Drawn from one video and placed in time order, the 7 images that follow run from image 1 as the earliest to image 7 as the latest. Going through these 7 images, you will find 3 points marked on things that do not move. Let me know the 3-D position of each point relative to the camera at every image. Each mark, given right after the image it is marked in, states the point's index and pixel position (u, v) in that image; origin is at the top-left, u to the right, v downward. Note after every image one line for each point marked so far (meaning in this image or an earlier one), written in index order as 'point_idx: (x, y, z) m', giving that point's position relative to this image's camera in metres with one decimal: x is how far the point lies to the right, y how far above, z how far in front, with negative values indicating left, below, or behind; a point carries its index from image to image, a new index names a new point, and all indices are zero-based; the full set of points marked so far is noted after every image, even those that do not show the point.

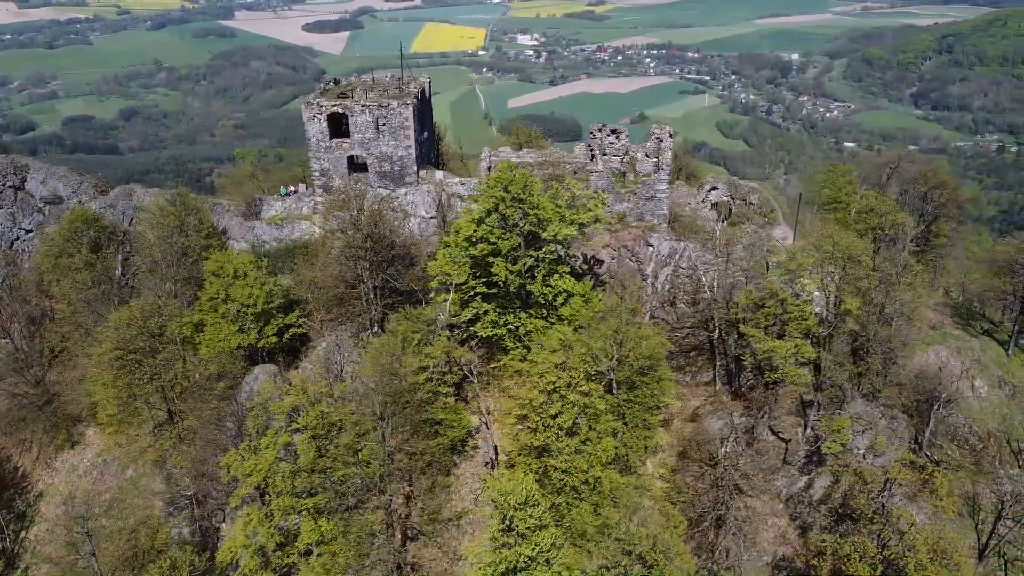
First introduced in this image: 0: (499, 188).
0: (-0.1, +3.1, +19.4) m
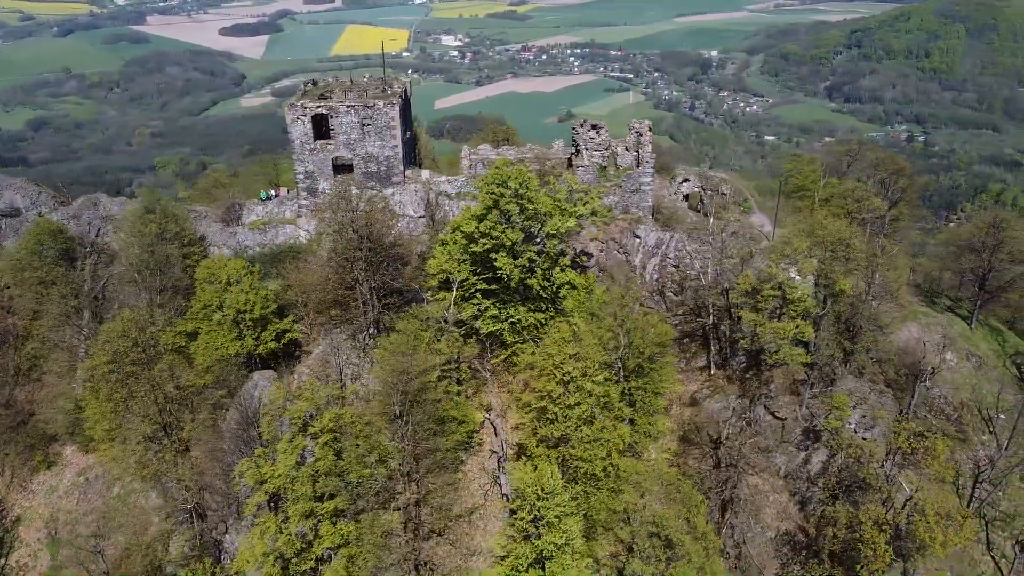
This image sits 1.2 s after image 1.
0: (-0.2, +3.3, +19.5) m
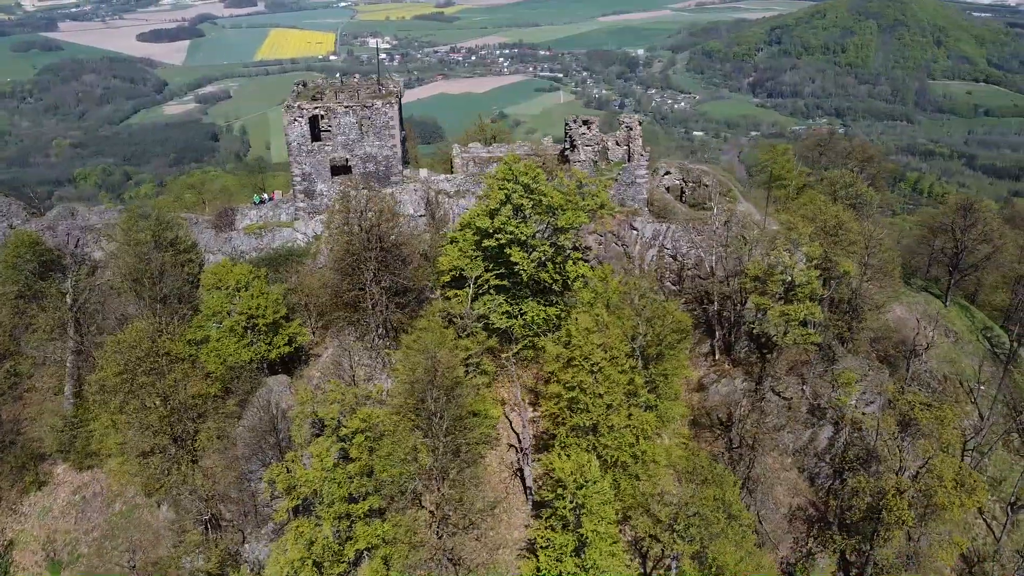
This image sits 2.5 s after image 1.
0: (+0.1, +3.4, +19.7) m
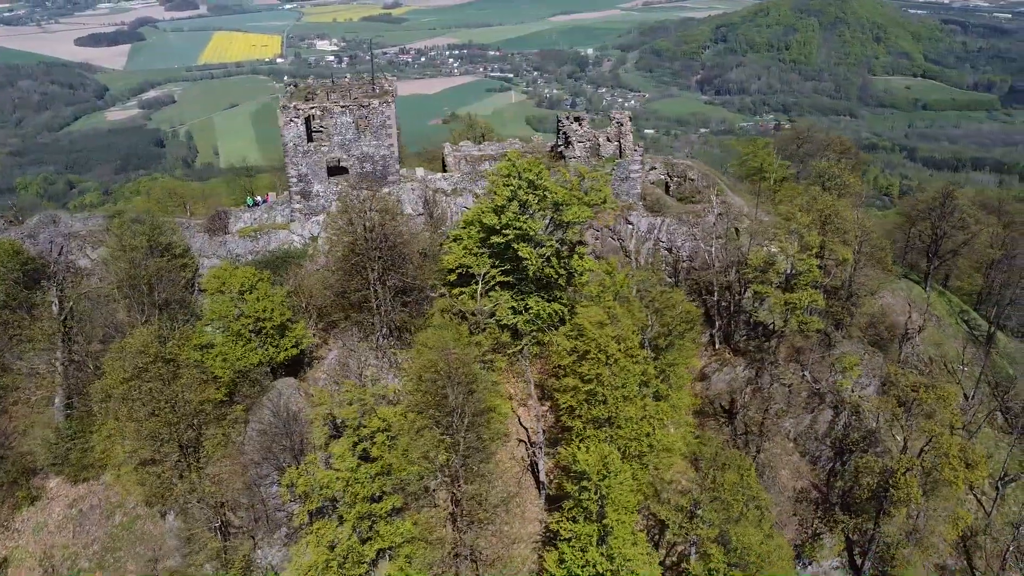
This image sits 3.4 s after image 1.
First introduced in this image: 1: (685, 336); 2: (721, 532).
0: (+0.2, +3.6, +19.8) m
1: (+5.2, -1.5, +18.9) m
2: (+5.1, -6.0, +15.3) m
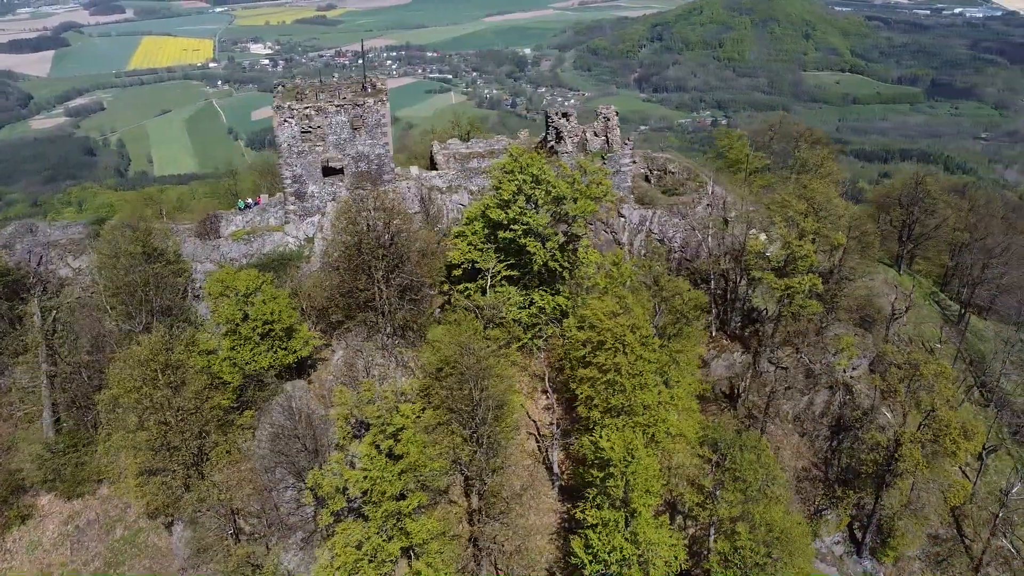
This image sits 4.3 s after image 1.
0: (+0.2, +3.8, +20.0) m
1: (+5.4, -1.1, +19.4) m
2: (+5.8, -5.6, +15.8) m
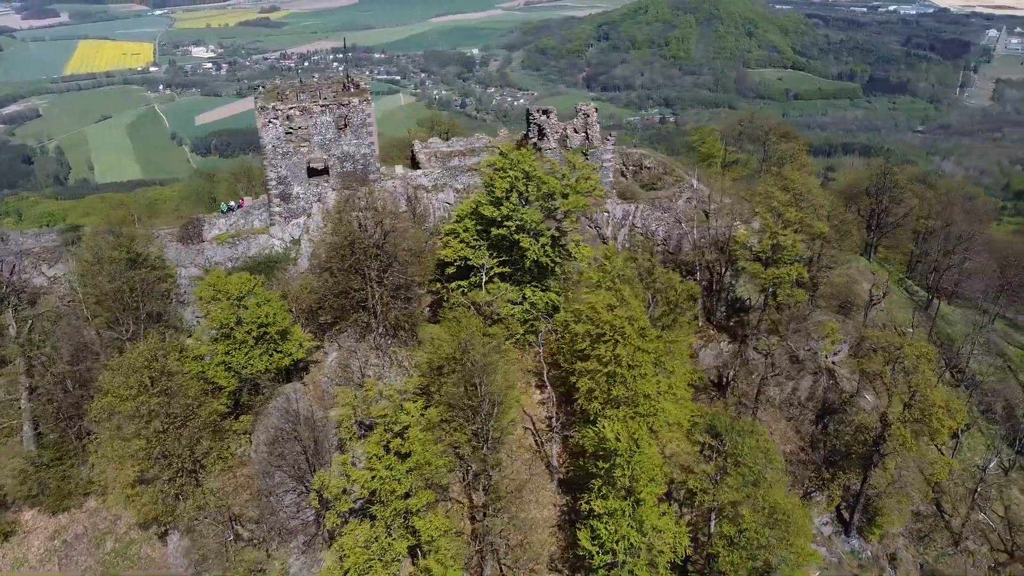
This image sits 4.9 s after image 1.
0: (-0.1, +3.9, +20.1) m
1: (+5.3, -0.9, +19.8) m
2: (+5.9, -5.4, +16.3) m
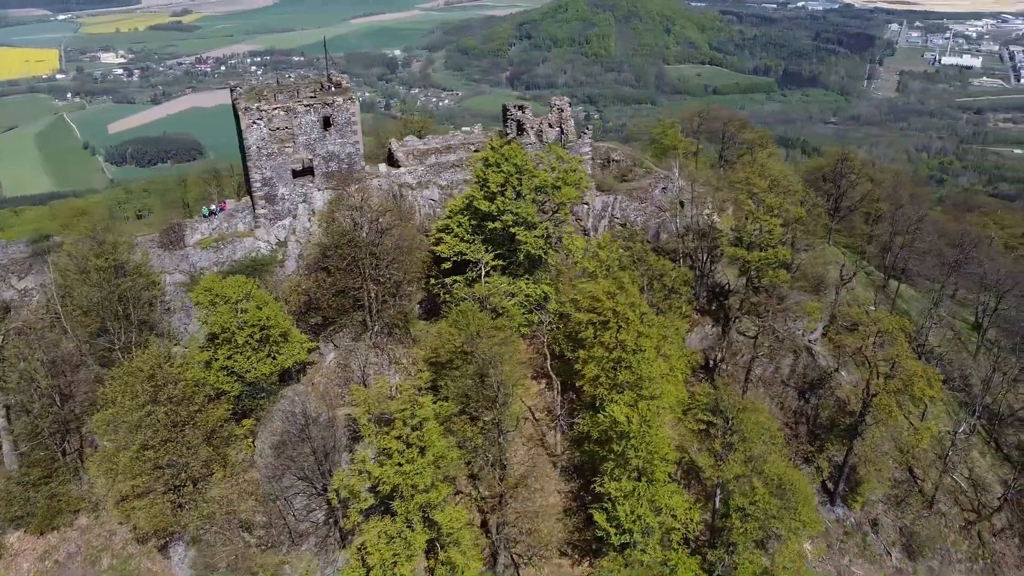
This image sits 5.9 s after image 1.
0: (-0.4, +4.1, +20.4) m
1: (+5.2, -0.4, +20.5) m
2: (+6.2, -4.9, +17.1) m
